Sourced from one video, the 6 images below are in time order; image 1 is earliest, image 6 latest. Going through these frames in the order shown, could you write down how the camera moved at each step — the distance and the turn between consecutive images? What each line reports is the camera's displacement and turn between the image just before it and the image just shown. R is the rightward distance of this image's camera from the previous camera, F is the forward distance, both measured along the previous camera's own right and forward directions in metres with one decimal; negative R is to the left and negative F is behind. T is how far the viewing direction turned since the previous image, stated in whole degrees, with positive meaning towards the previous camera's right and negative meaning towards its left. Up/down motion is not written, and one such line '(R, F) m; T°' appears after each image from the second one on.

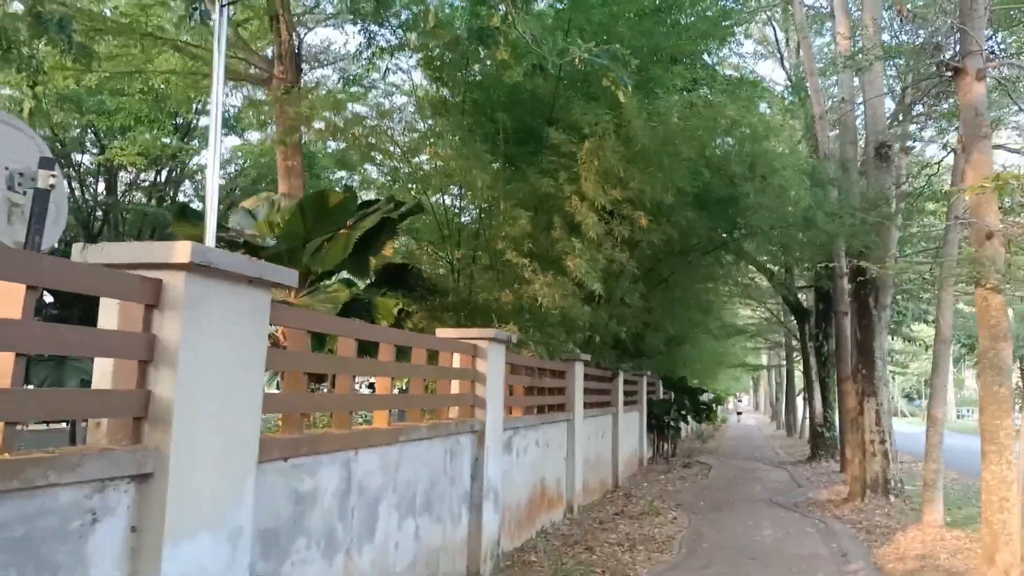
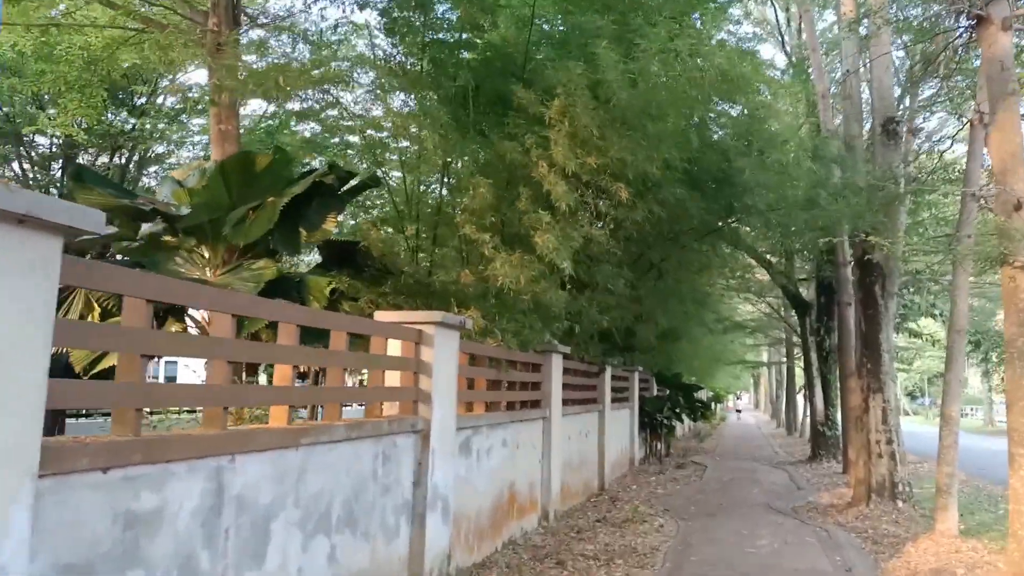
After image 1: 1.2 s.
(+0.3, +0.8) m; 0°
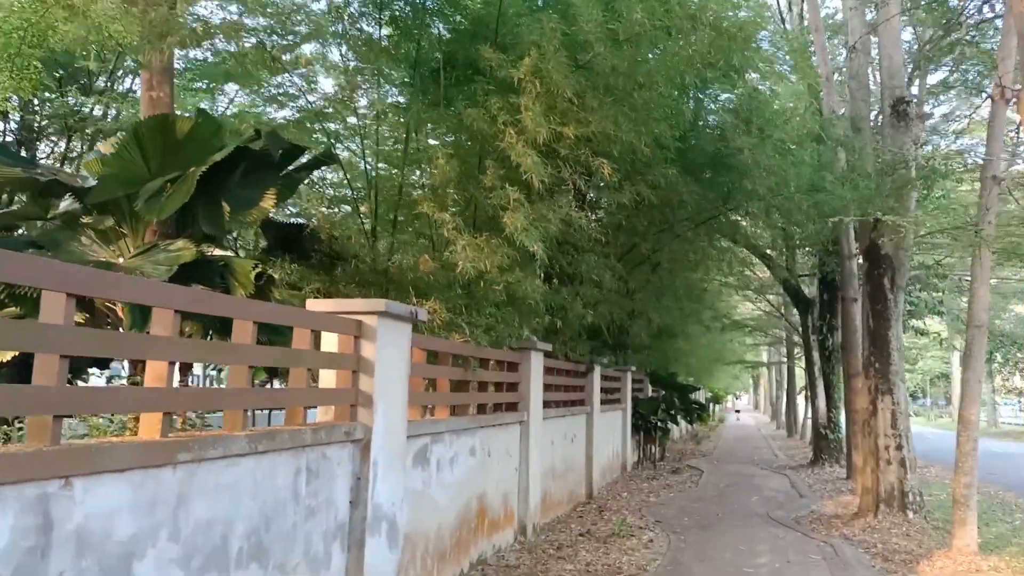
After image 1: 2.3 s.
(+0.2, +0.7) m; 0°
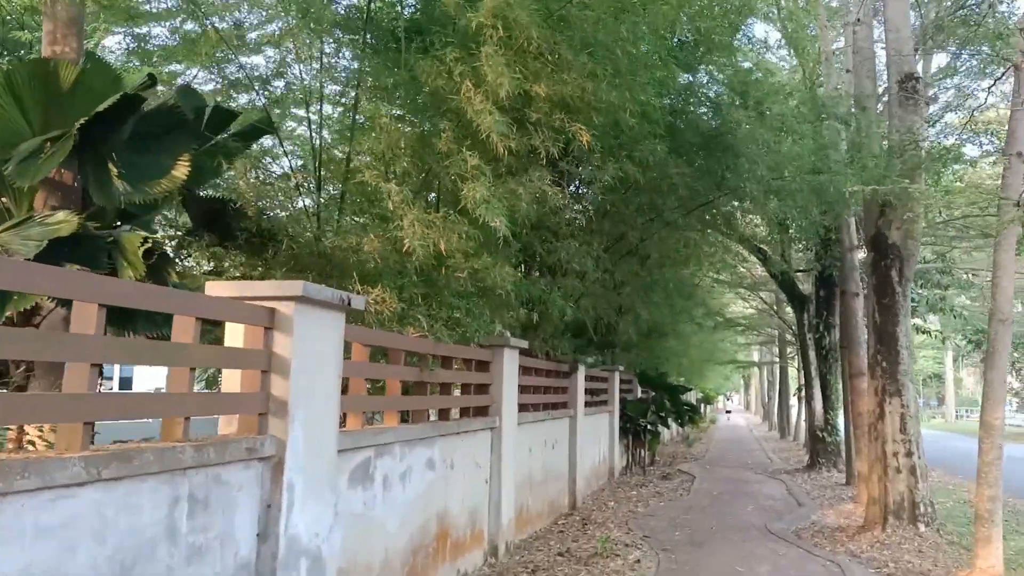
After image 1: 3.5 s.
(+0.1, +0.8) m; +1°
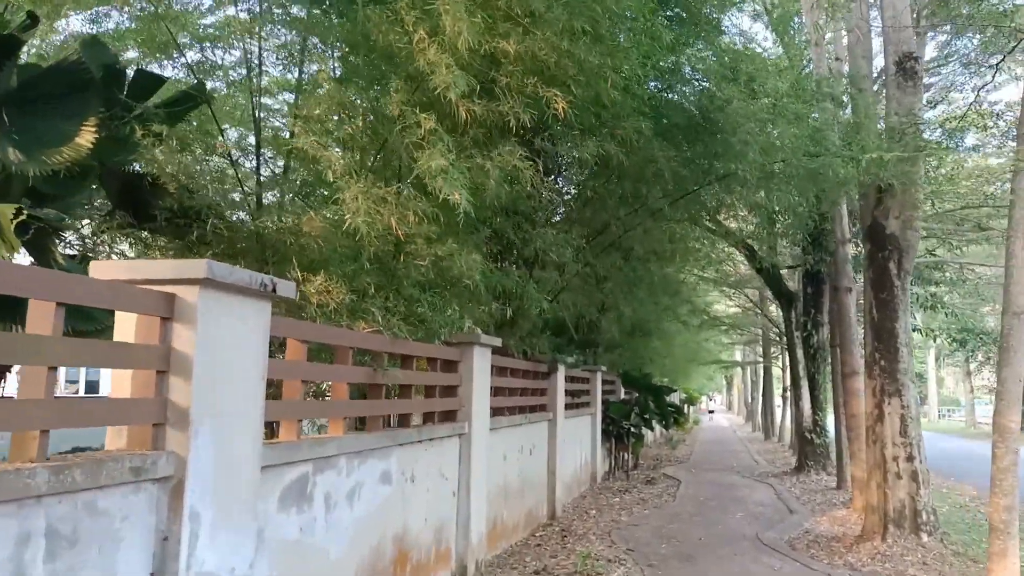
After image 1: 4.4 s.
(+0.1, +0.6) m; +1°
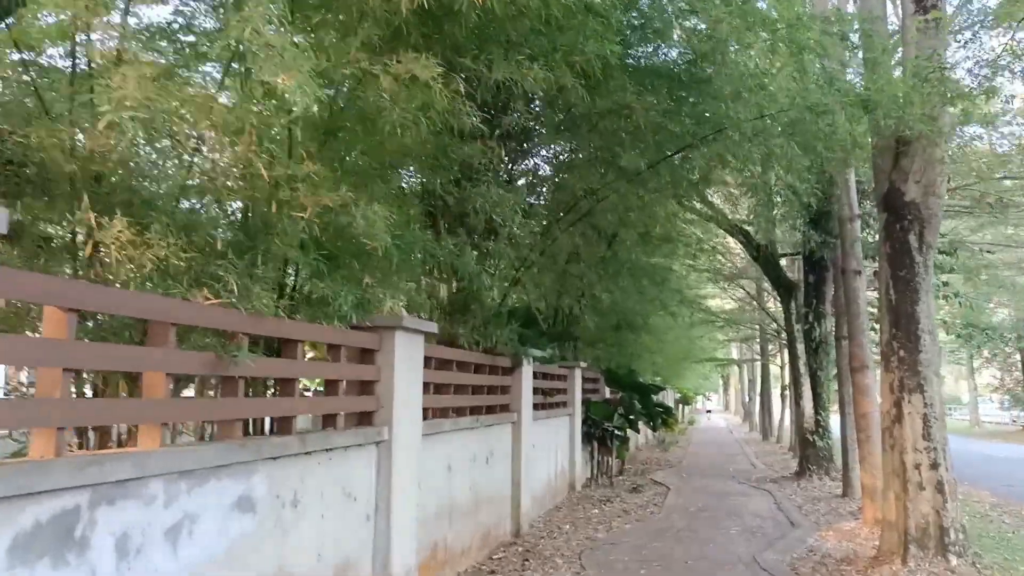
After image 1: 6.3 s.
(+0.3, +1.1) m; 0°
